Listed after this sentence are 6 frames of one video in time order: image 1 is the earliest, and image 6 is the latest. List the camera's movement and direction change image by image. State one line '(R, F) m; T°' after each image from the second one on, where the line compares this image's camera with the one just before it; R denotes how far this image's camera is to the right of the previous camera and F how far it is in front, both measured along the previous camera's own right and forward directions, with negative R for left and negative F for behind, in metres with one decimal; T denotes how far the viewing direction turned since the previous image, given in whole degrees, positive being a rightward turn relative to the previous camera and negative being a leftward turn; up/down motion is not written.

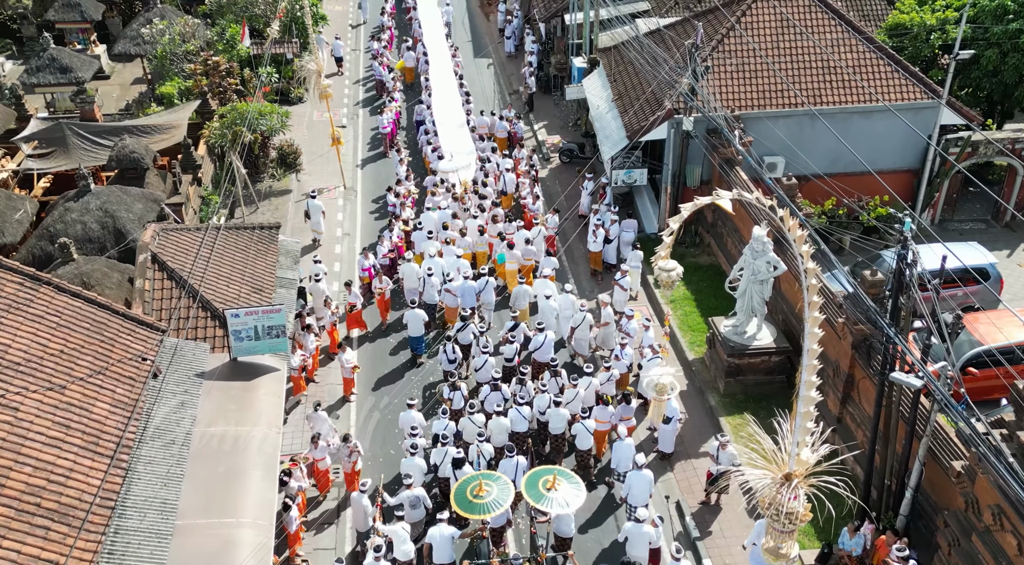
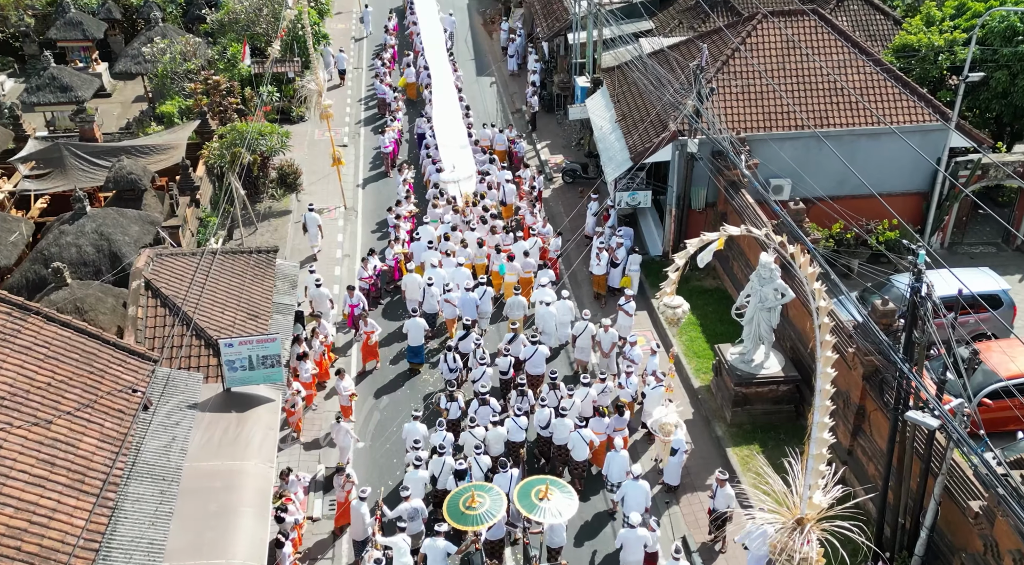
(0.0, +0.4) m; 0°
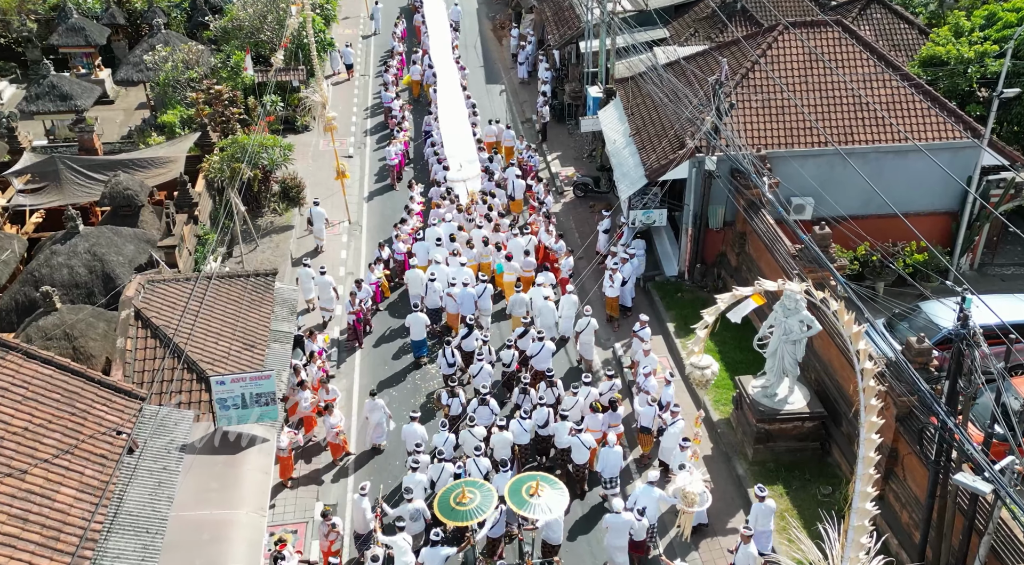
(0.0, +0.9) m; -1°
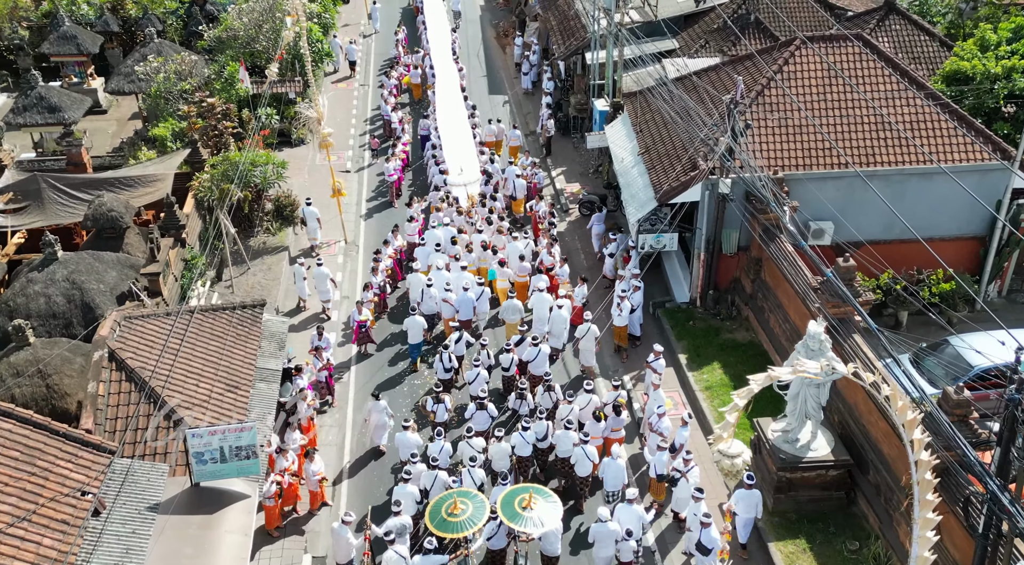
(0.0, +1.2) m; 0°
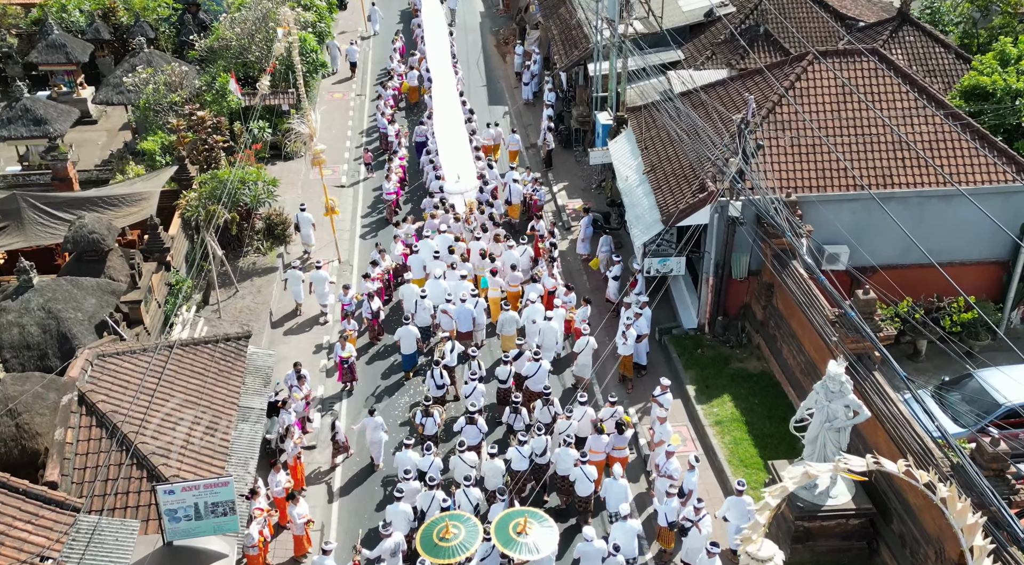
(0.0, +1.0) m; 0°
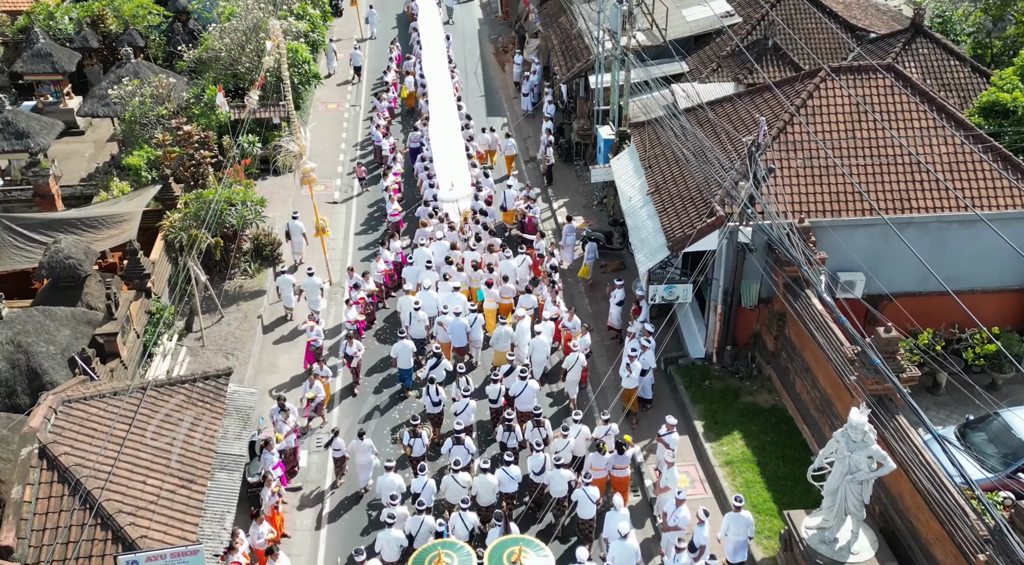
(0.0, +1.1) m; 0°
